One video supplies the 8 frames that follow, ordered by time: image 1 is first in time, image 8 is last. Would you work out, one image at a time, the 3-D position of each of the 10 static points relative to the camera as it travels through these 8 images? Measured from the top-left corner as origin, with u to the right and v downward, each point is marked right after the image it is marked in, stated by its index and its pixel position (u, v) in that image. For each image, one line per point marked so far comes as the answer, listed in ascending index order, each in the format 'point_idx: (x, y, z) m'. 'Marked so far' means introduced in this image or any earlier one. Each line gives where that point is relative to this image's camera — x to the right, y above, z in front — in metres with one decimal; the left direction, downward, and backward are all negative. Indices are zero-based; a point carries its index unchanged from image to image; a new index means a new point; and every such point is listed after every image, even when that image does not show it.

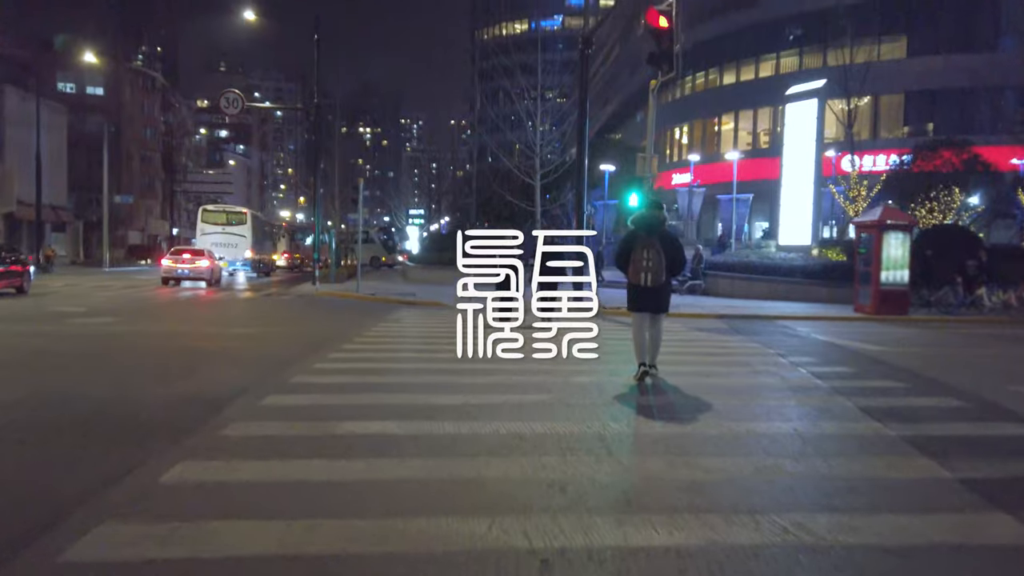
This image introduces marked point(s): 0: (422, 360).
0: (-1.3, -1.0, +10.7) m
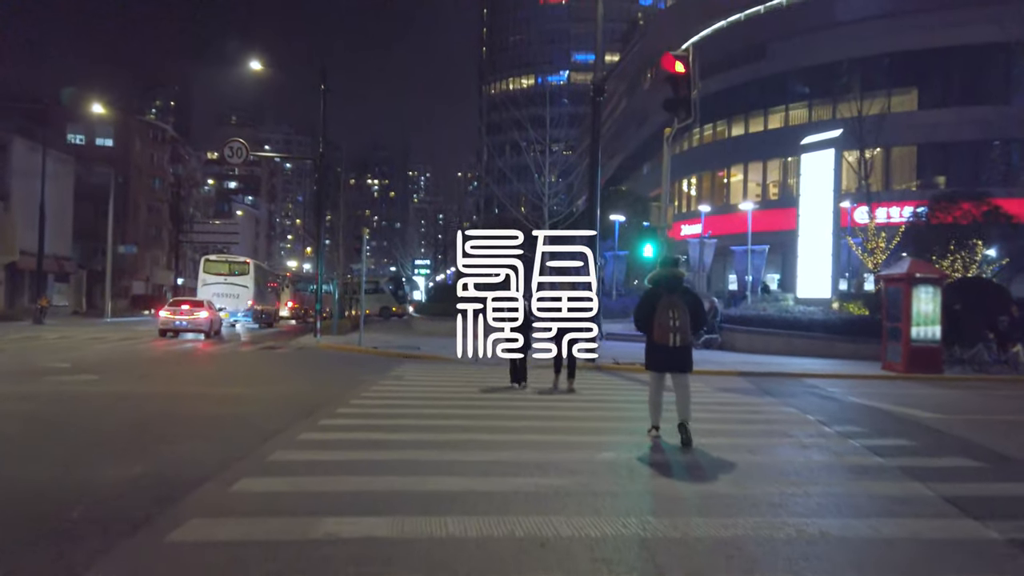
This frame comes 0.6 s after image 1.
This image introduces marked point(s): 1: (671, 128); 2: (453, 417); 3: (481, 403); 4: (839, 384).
0: (-1.1, -1.7, +9.7) m
1: (+3.9, +3.9, +19.5) m
2: (-0.8, -1.7, +10.6) m
3: (-0.5, -1.8, +12.1) m
4: (+7.0, -2.0, +17.0) m
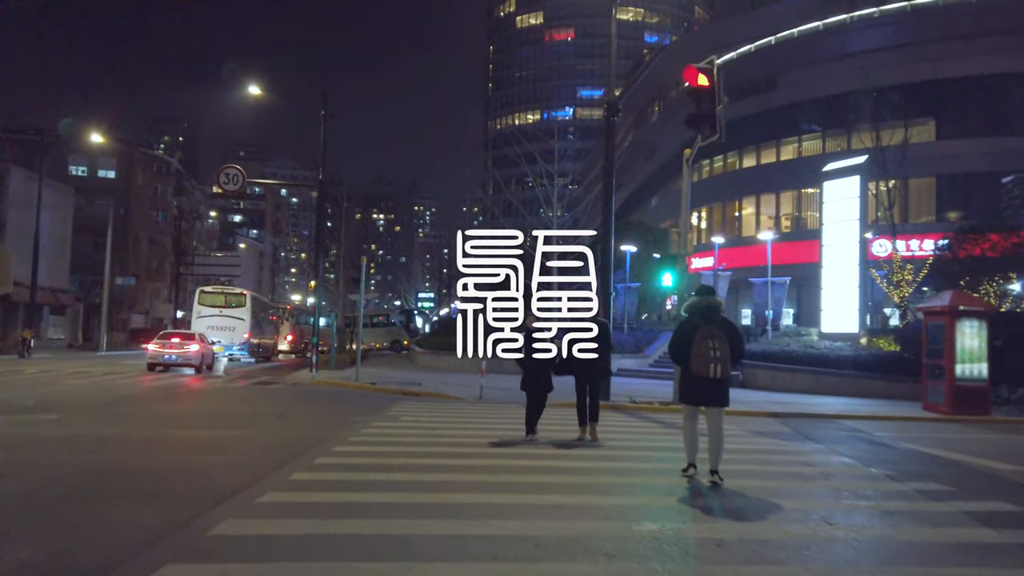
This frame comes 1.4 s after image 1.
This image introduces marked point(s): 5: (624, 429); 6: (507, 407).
0: (-1.0, -2.0, +8.2) m
1: (+4.1, +3.2, +18.2) m
2: (-0.7, -2.1, +9.0) m
3: (-0.4, -2.2, +10.6) m
4: (+7.2, -2.7, +15.4) m
5: (+1.9, -2.4, +13.7) m
6: (-0.1, -2.7, +18.3) m
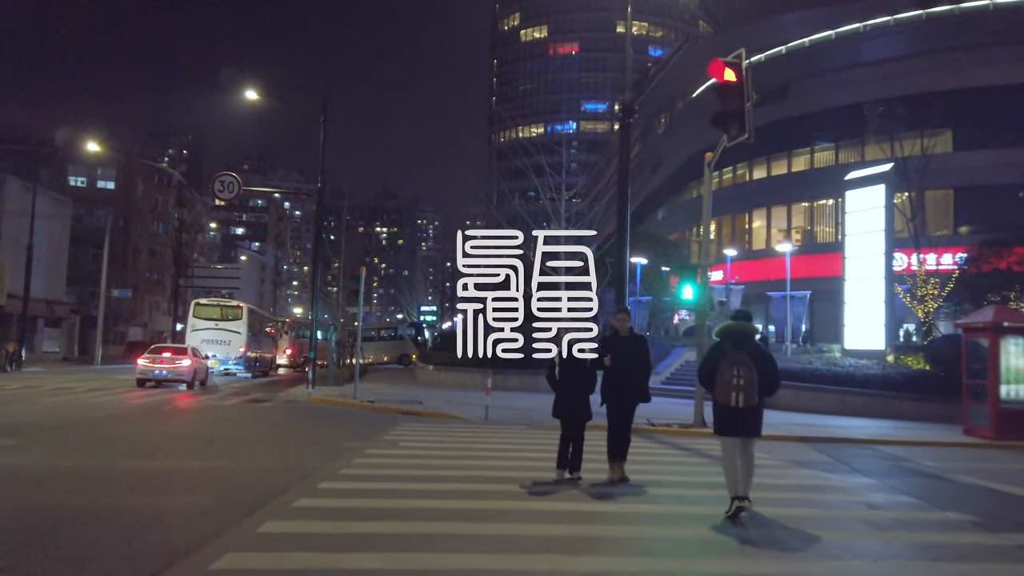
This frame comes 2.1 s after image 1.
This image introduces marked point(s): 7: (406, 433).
0: (-0.9, -2.1, +6.9) m
1: (+4.3, +2.9, +17.0) m
2: (-0.6, -2.2, +7.8) m
3: (-0.3, -2.3, +9.3) m
4: (+7.3, -2.9, +14.1) m
5: (+2.1, -2.6, +12.4) m
6: (0.0, -3.0, +17.0) m
7: (-2.1, -2.9, +15.7) m
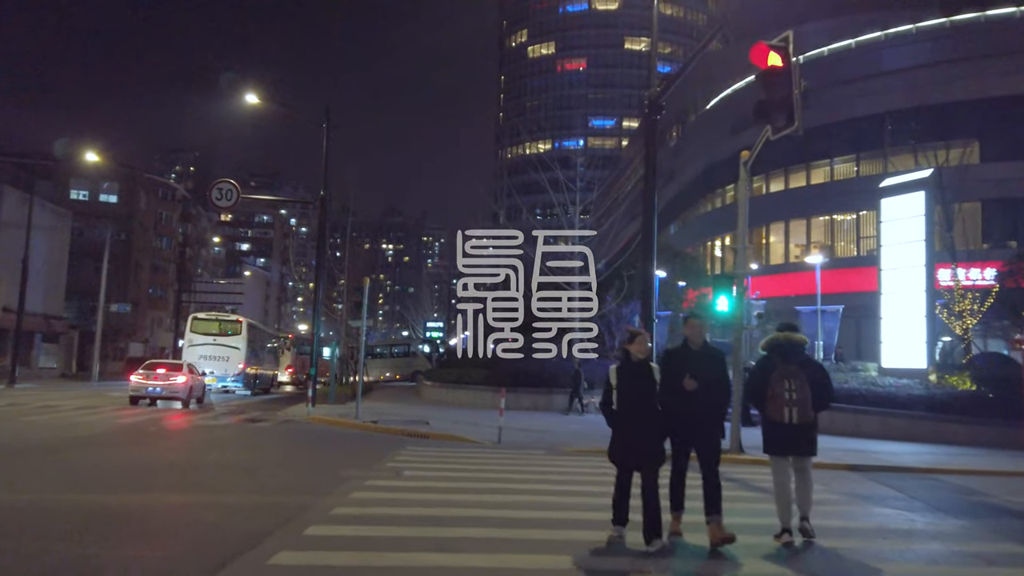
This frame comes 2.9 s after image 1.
0: (-0.6, -2.1, +5.4) m
1: (+4.6, +2.7, +15.6) m
2: (-0.3, -2.2, +6.2) m
3: (0.0, -2.4, +7.7) m
4: (+7.6, -3.1, +12.5) m
5: (+2.4, -2.8, +10.9) m
6: (+0.4, -3.2, +15.5) m
7: (-1.8, -3.0, +14.2) m
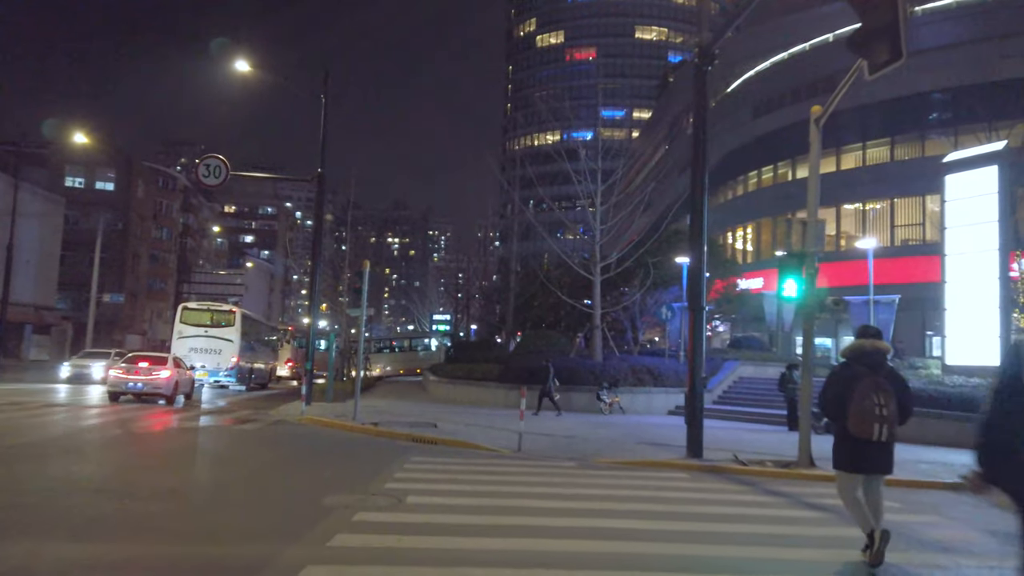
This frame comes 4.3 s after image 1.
0: (-0.3, -1.8, +3.0) m
1: (+5.1, +3.0, +13.1) m
2: (0.0, -1.9, +3.8) m
3: (+0.3, -2.1, +5.3) m
4: (+8.0, -2.8, +10.0) m
5: (+2.8, -2.5, +8.4) m
6: (+0.8, -2.9, +13.1) m
7: (-1.4, -2.7, +11.8) m
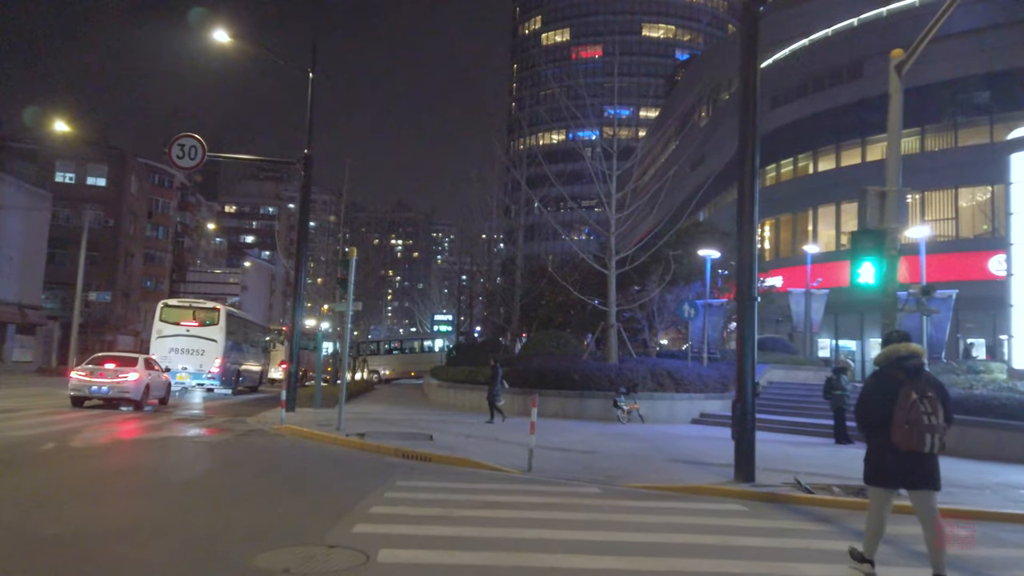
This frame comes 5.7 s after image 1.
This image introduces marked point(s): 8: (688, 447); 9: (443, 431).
0: (-0.2, -1.6, +0.6) m
1: (+5.2, +3.2, +10.7) m
2: (+0.1, -1.7, +1.4) m
3: (+0.4, -1.9, +2.9) m
4: (+8.1, -2.6, +7.6) m
5: (+2.9, -2.3, +6.0) m
6: (+0.9, -2.7, +10.7) m
7: (-1.3, -2.5, +9.4) m
8: (+3.3, -3.0, +14.9) m
9: (-1.5, -3.0, +16.9) m
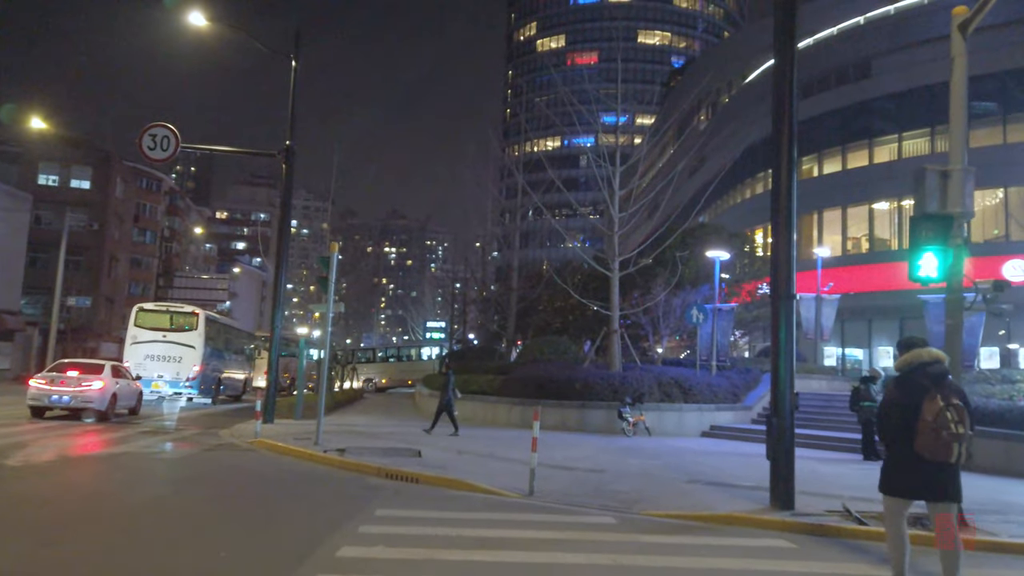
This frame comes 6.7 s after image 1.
0: (-0.2, -1.4, -1.0) m
1: (+5.2, +3.2, +9.2) m
2: (+0.2, -1.5, -0.2) m
3: (+0.5, -1.7, +1.3) m
4: (+8.1, -2.6, +6.1) m
5: (+2.9, -2.2, +4.4) m
6: (+0.9, -2.7, +9.1) m
7: (-1.3, -2.4, +7.8) m
8: (+3.2, -3.0, +13.3) m
9: (-1.5, -3.0, +15.3) m
